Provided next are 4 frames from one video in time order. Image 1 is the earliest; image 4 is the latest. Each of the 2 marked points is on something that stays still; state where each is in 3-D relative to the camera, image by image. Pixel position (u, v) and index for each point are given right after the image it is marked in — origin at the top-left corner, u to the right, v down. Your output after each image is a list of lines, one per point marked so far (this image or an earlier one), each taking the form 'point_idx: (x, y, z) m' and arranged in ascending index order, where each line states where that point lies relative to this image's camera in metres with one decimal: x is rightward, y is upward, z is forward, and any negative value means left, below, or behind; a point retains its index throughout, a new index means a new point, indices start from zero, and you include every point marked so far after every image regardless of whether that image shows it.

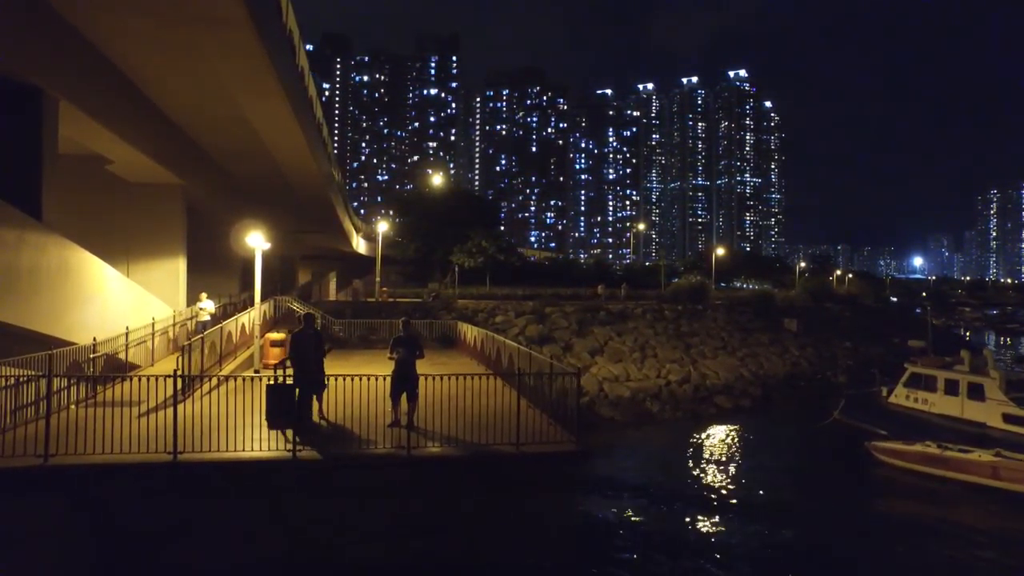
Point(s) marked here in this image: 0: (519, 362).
0: (+0.2, -1.5, +14.7) m
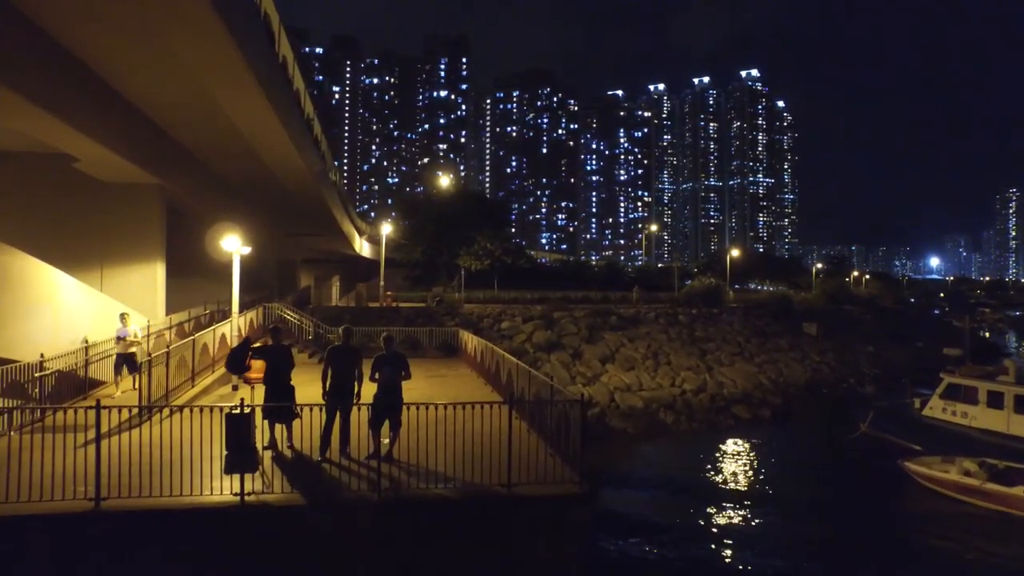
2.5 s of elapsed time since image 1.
0: (+0.2, -1.6, +13.1) m
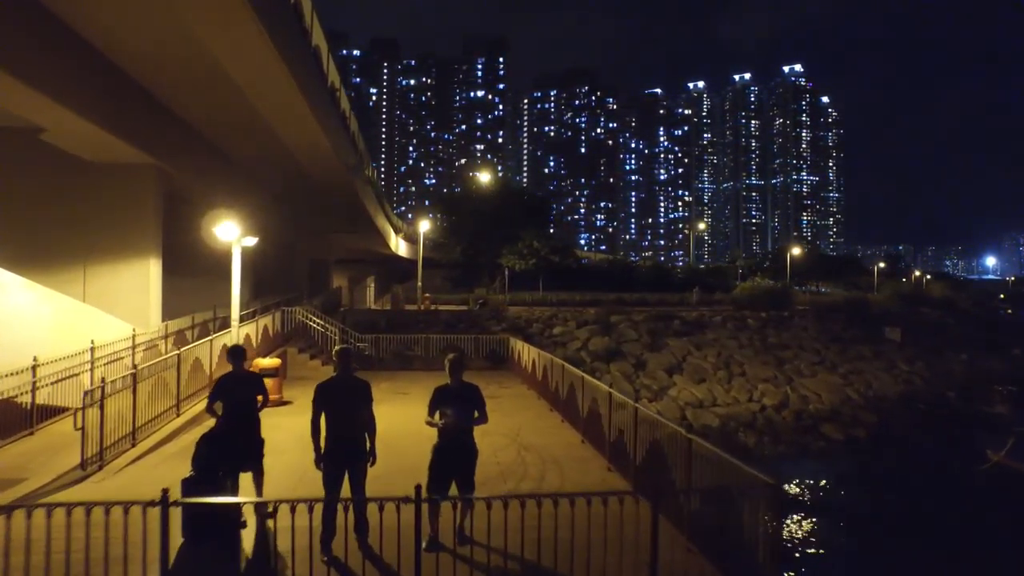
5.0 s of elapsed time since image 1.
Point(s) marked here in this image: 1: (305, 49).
0: (+1.2, -1.6, +9.4) m
1: (-3.8, +4.4, +15.1) m
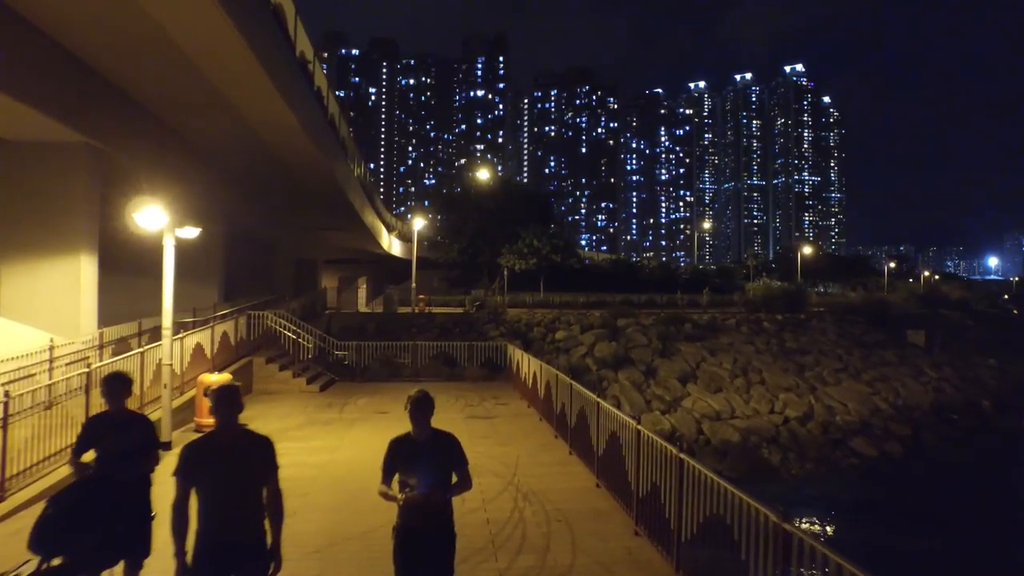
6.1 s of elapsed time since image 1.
0: (+1.2, -1.6, +7.0) m
1: (-3.9, +4.4, +12.7) m
